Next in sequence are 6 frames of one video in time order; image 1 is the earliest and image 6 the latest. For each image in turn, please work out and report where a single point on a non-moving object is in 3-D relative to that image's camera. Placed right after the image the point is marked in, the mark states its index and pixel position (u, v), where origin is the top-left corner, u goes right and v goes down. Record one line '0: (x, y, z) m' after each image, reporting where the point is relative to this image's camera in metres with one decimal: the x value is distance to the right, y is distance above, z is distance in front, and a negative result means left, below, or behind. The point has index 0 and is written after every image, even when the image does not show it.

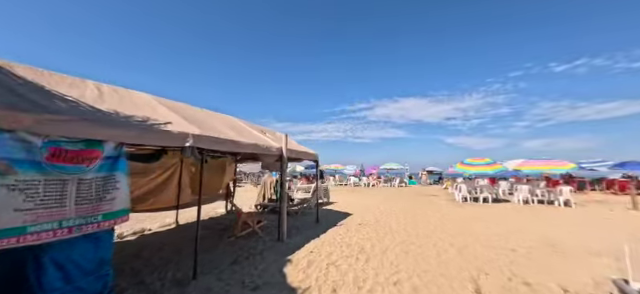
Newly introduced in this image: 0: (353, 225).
0: (+1.0, -2.2, +6.7) m
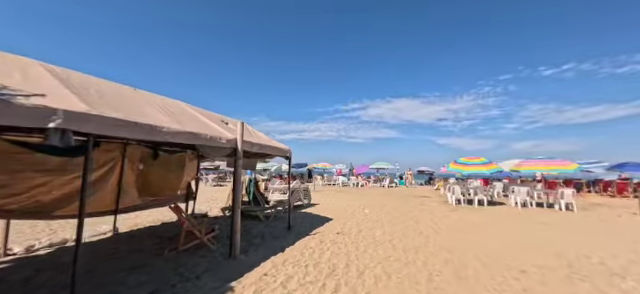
0: (+0.2, -2.1, +5.6) m
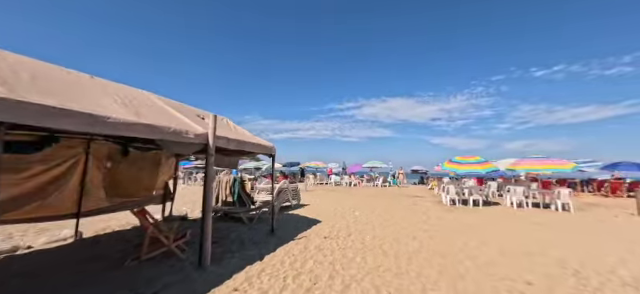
0: (-0.1, -2.0, +5.2) m
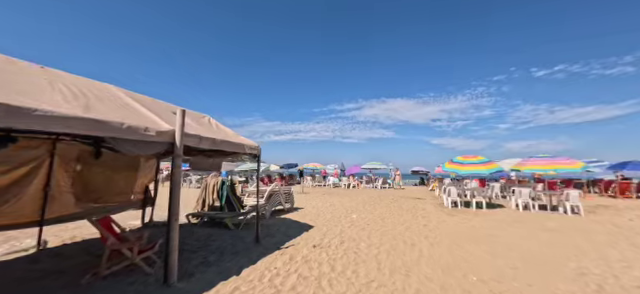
0: (-0.3, -2.0, +4.7) m
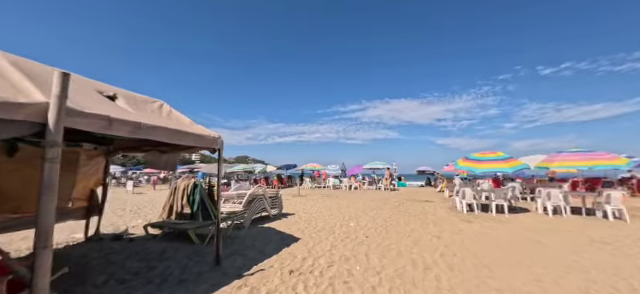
0: (-0.6, -1.8, +3.4) m
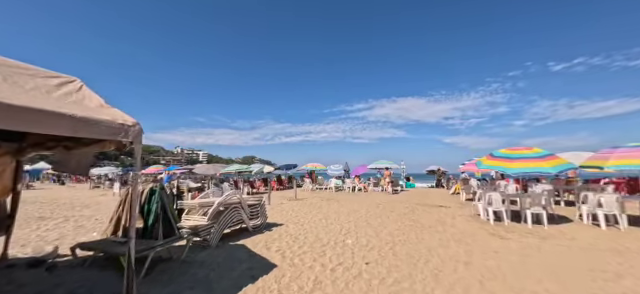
0: (-1.0, -1.7, +2.0) m
